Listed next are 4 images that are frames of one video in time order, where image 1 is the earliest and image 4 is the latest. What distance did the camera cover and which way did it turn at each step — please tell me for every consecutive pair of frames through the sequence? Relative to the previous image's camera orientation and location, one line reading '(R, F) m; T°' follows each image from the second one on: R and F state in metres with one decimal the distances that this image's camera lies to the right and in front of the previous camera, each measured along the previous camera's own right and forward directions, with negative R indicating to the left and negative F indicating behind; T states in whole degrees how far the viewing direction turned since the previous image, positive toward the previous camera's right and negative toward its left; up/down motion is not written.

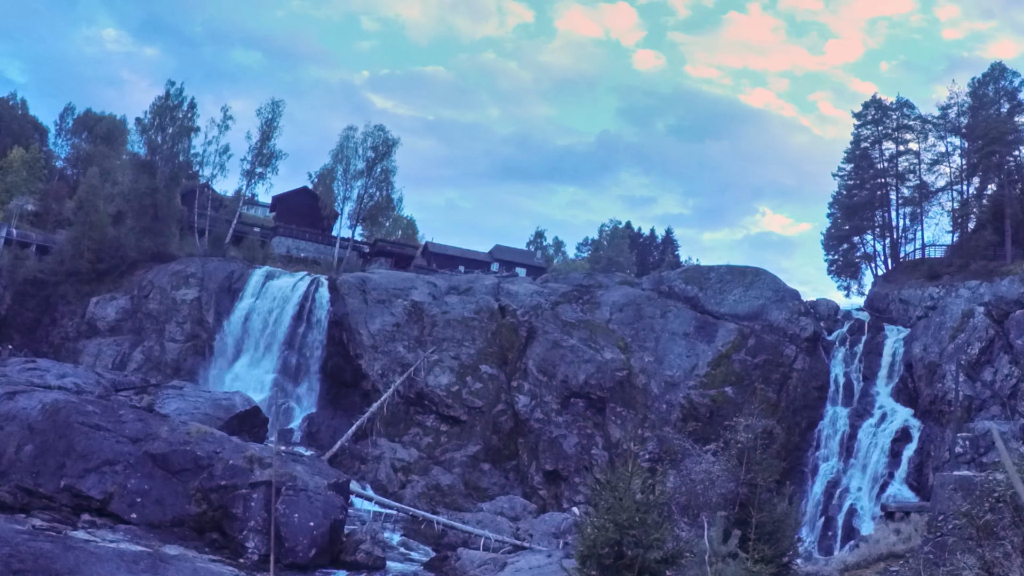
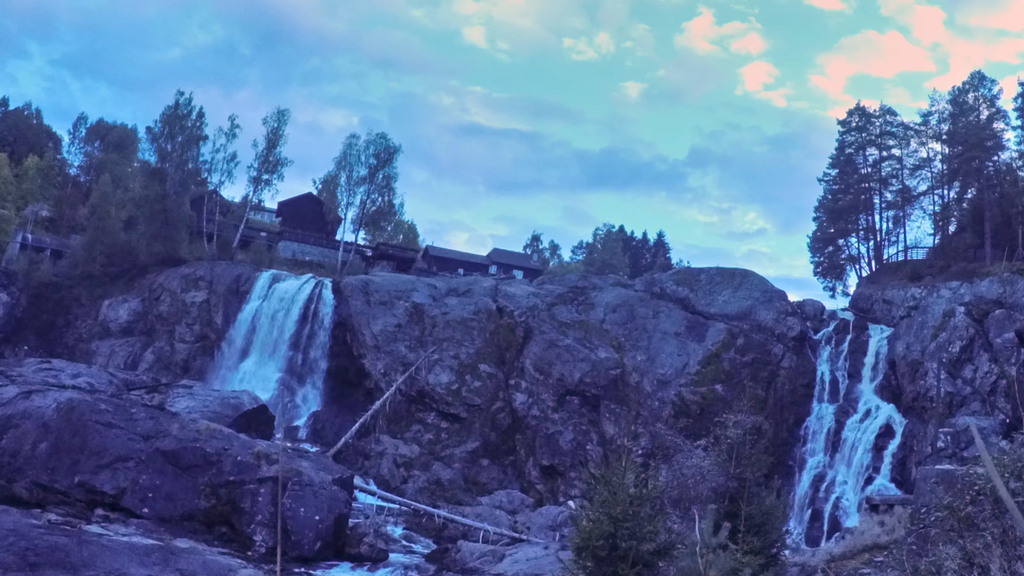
(+0.1, -0.7) m; 0°
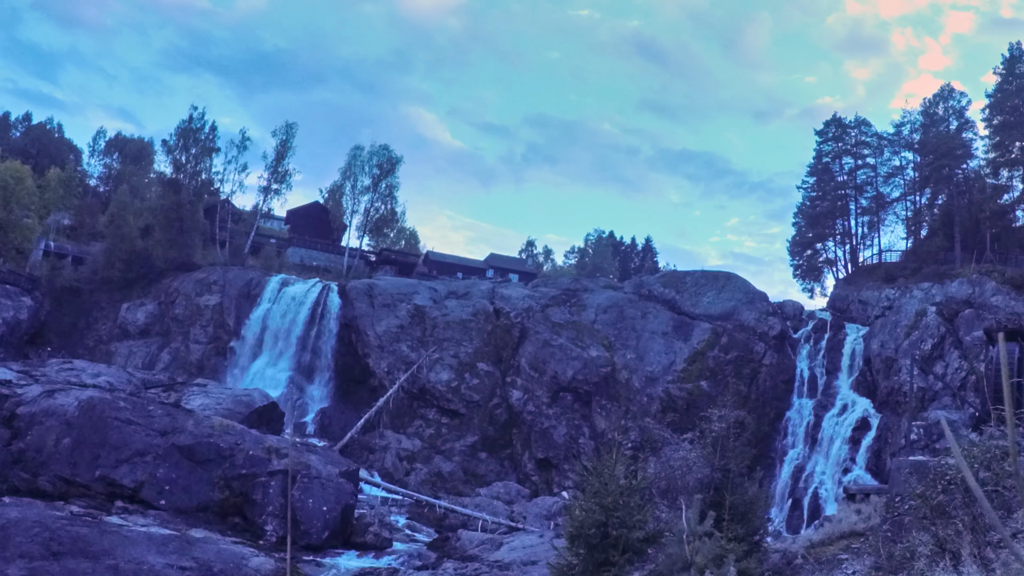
(+0.1, -1.1) m; 0°
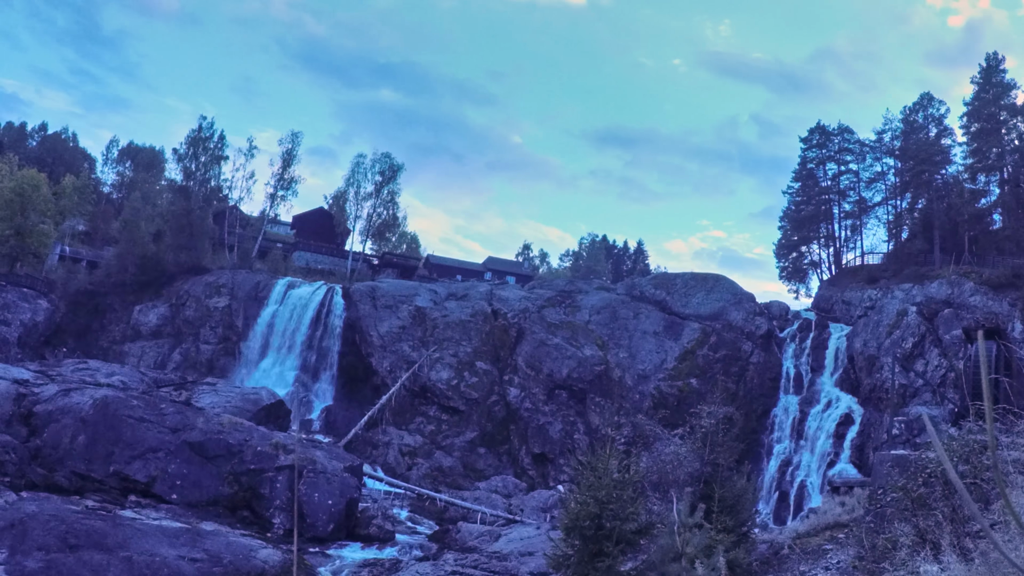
(+0.1, -0.8) m; 0°
